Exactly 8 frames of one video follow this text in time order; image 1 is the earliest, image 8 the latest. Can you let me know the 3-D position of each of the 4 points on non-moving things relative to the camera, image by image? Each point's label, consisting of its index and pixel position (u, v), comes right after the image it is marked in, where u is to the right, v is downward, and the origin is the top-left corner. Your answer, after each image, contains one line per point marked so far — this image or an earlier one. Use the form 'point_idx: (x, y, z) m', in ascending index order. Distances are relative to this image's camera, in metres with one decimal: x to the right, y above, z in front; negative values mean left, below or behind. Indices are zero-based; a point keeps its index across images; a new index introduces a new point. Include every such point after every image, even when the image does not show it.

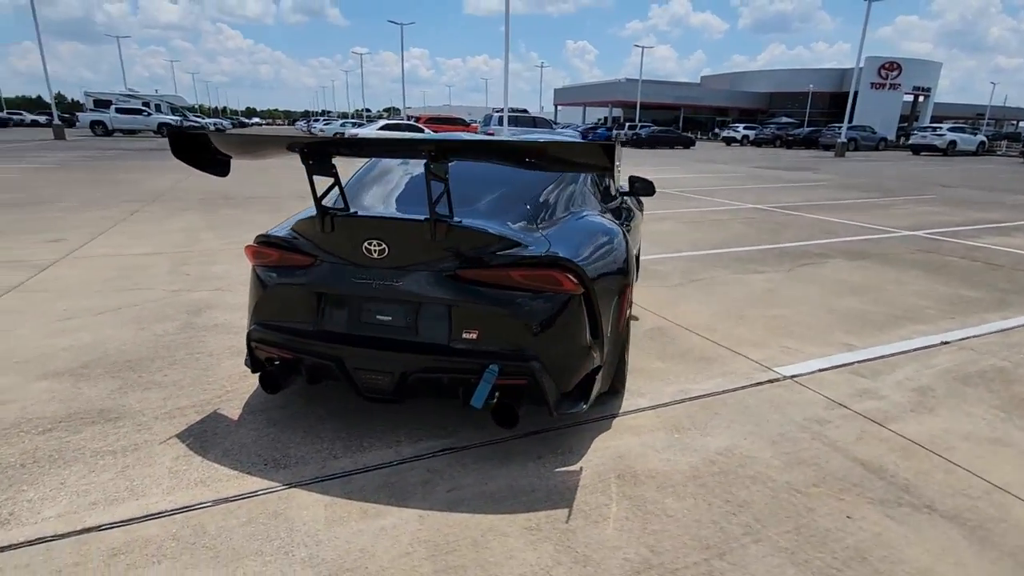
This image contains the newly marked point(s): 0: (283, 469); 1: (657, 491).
0: (-1.1, -0.8, +2.5) m
1: (+0.7, -0.9, +2.4) m
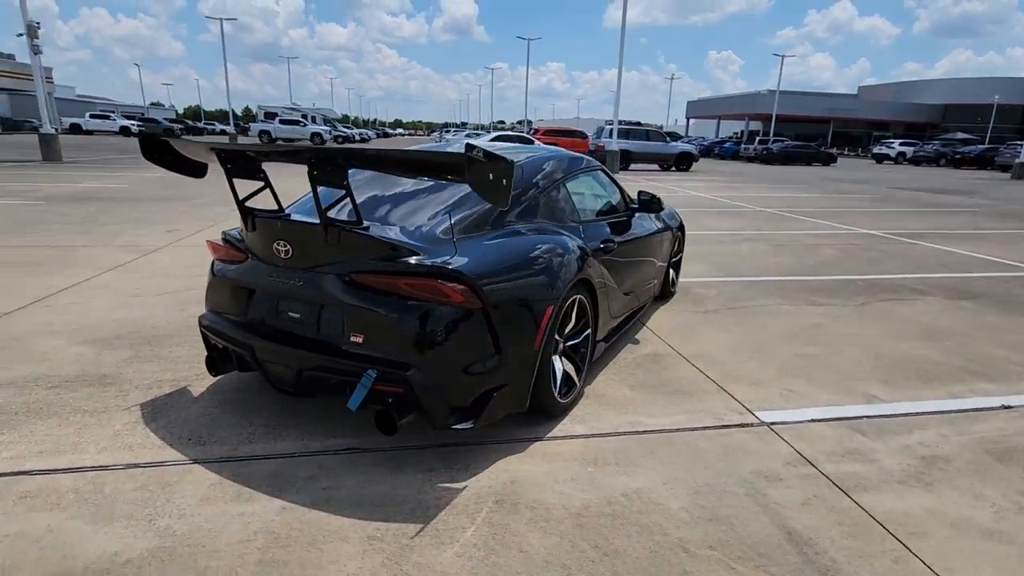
0: (-1.6, -0.8, +2.7) m
1: (+0.1, -1.0, +2.3) m
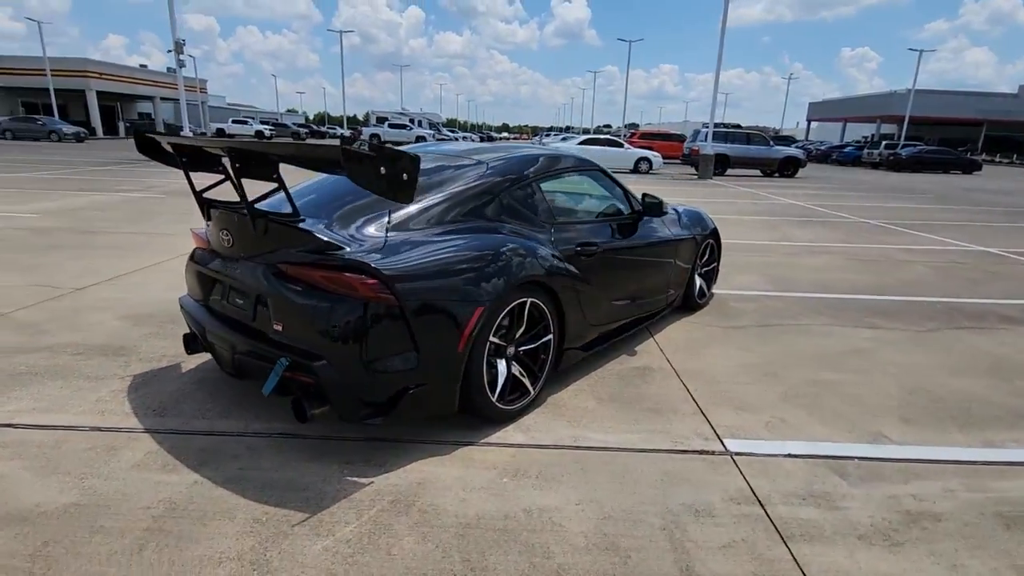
0: (-2.0, -0.7, +3.0) m
1: (-0.4, -1.0, +2.2) m
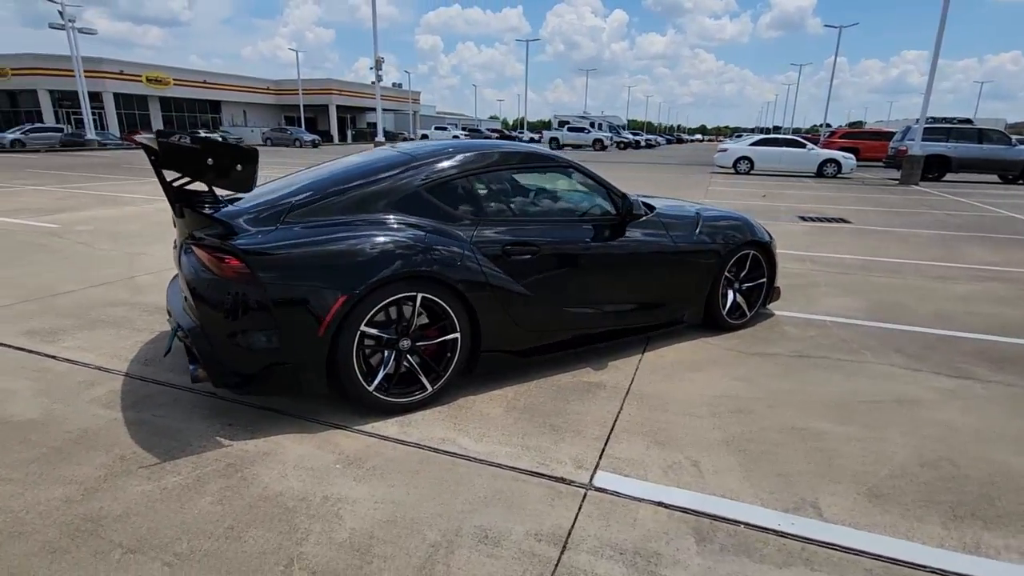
0: (-2.5, -0.5, +3.6) m
1: (-1.3, -0.9, +2.4) m
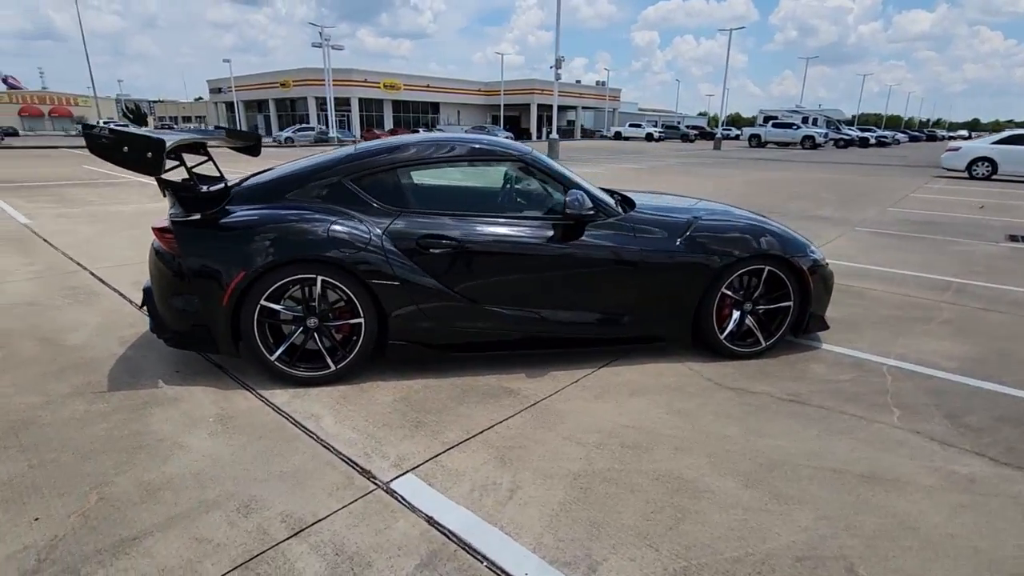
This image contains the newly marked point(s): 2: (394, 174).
0: (-2.8, -0.2, +4.5) m
1: (-2.1, -0.7, +2.9) m
2: (-0.7, +0.7, +3.5) m
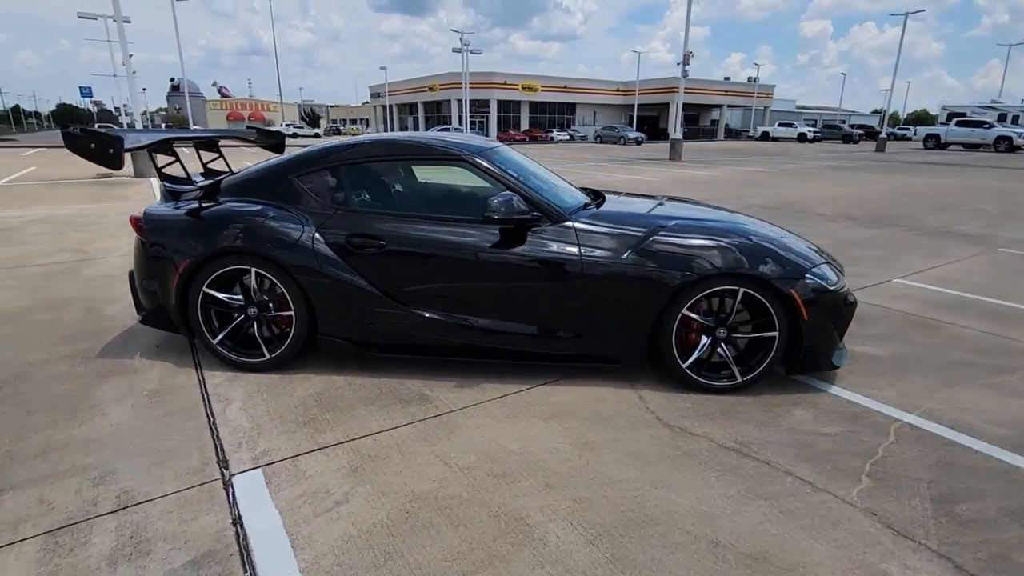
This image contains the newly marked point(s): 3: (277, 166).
0: (-2.9, -0.1, +5.0) m
1: (-2.7, -0.6, +3.3) m
2: (-1.1, +0.8, +3.5) m
3: (-1.6, +0.8, +3.7) m
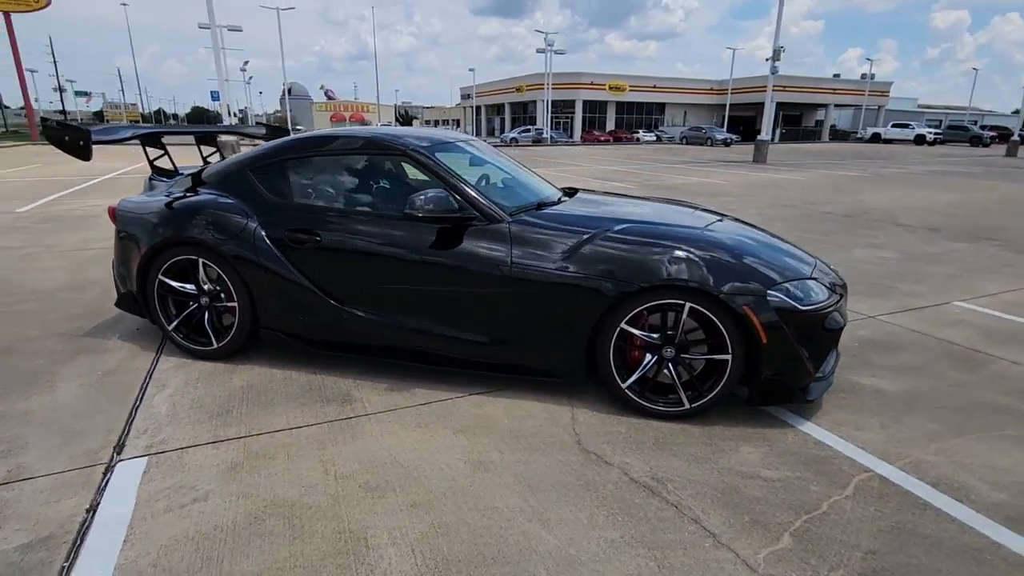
0: (-3.0, 0.0, +5.2) m
1: (-3.0, -0.5, +3.6) m
2: (-1.4, +0.8, +3.5) m
3: (-1.8, +0.9, +3.7) m
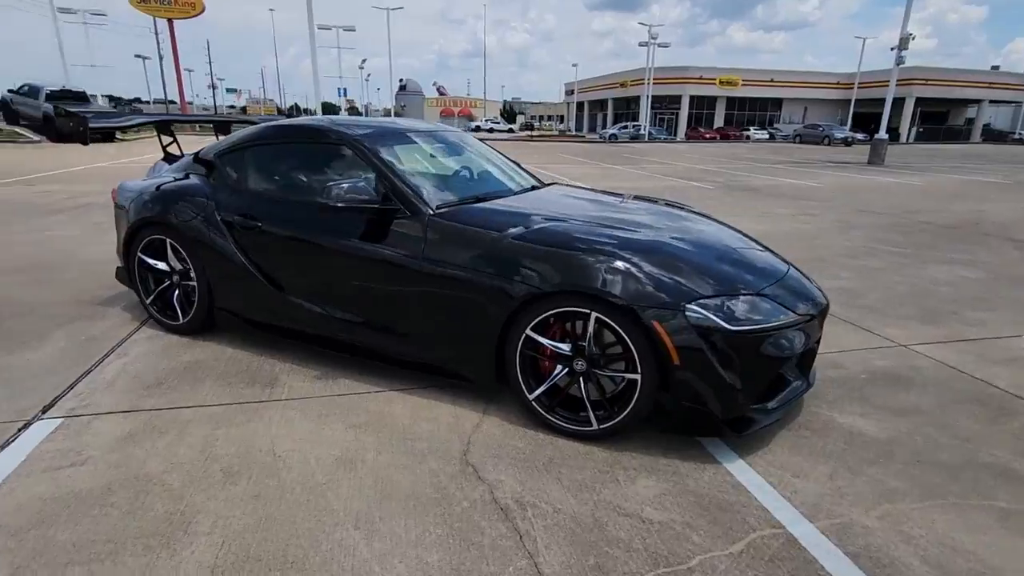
0: (-3.0, +0.2, +5.6) m
1: (-3.4, -0.3, +4.0) m
2: (-1.6, +0.9, +3.6) m
3: (-2.1, +1.0, +3.9) m
